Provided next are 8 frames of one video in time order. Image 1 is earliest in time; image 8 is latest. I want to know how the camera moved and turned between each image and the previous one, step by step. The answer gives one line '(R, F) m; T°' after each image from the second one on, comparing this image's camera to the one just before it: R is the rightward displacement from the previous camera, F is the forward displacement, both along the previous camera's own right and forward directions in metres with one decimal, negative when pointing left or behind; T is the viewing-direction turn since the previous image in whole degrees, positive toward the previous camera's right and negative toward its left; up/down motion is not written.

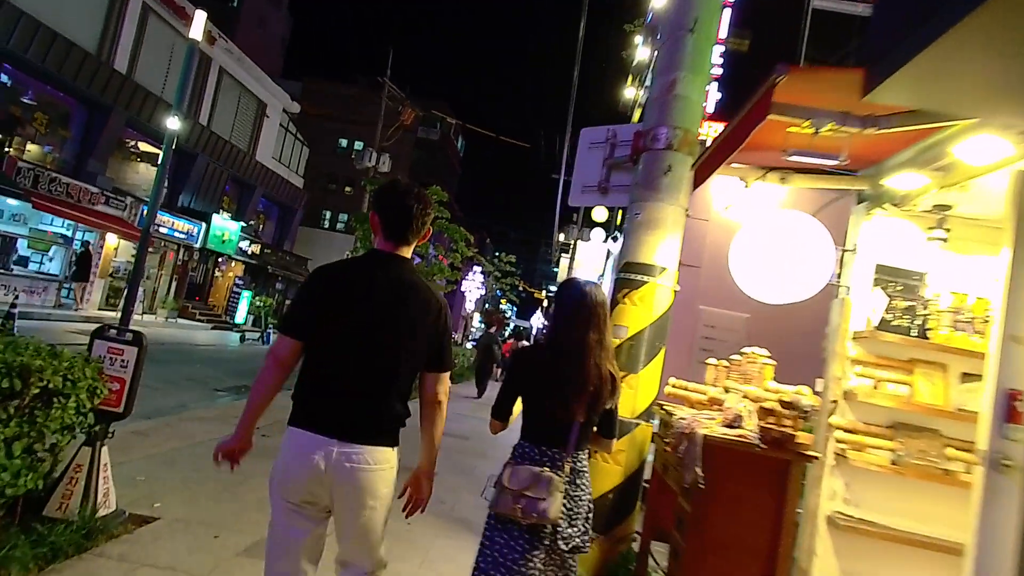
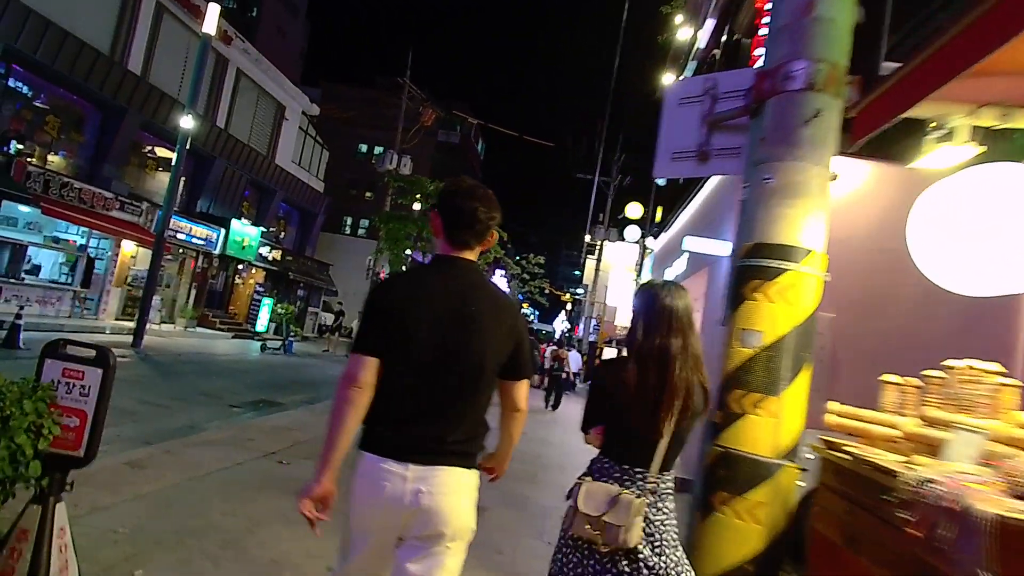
(-0.4, +1.1) m; -2°
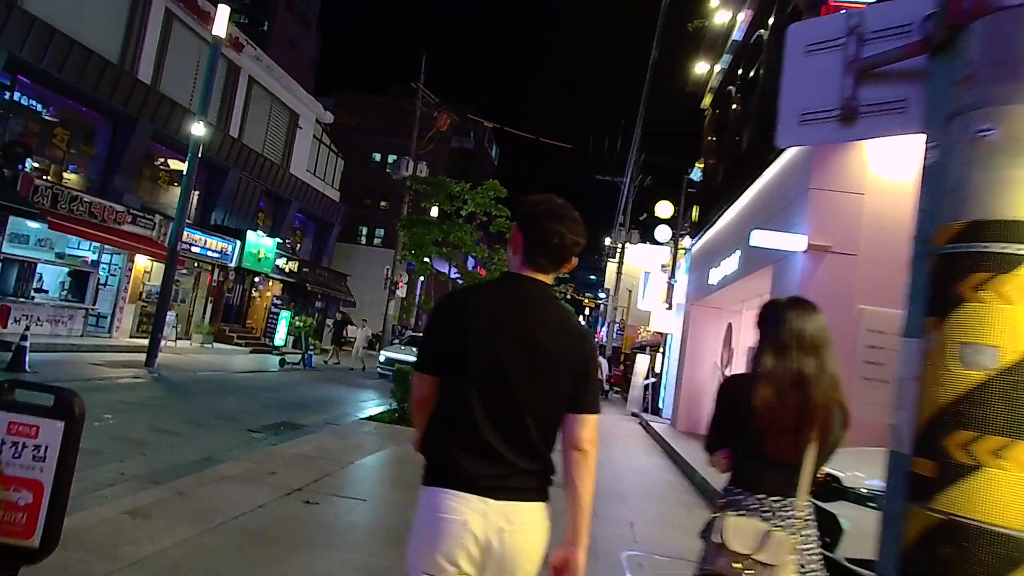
(-0.4, +0.9) m; -1°
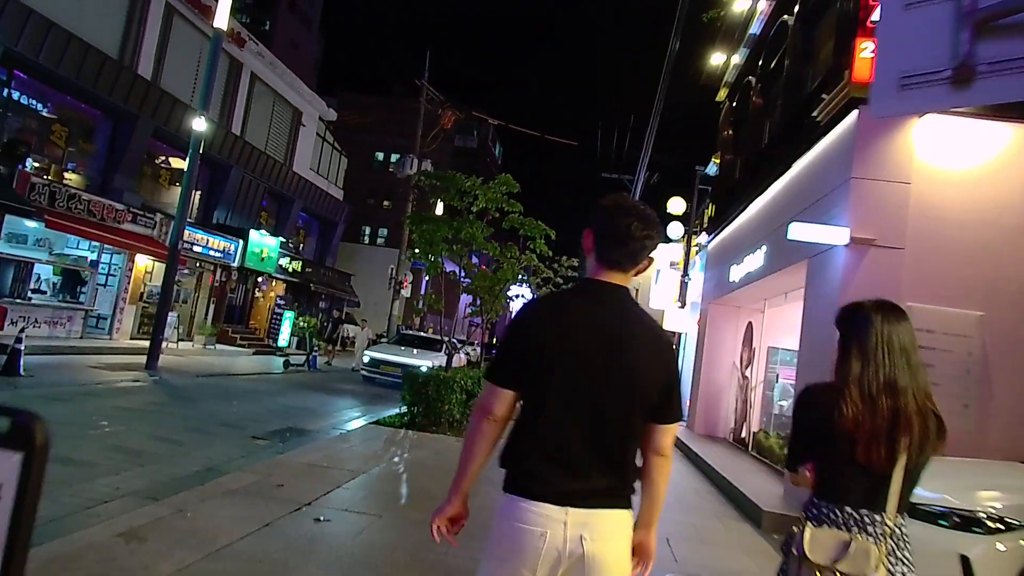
(-0.2, +0.5) m; 0°
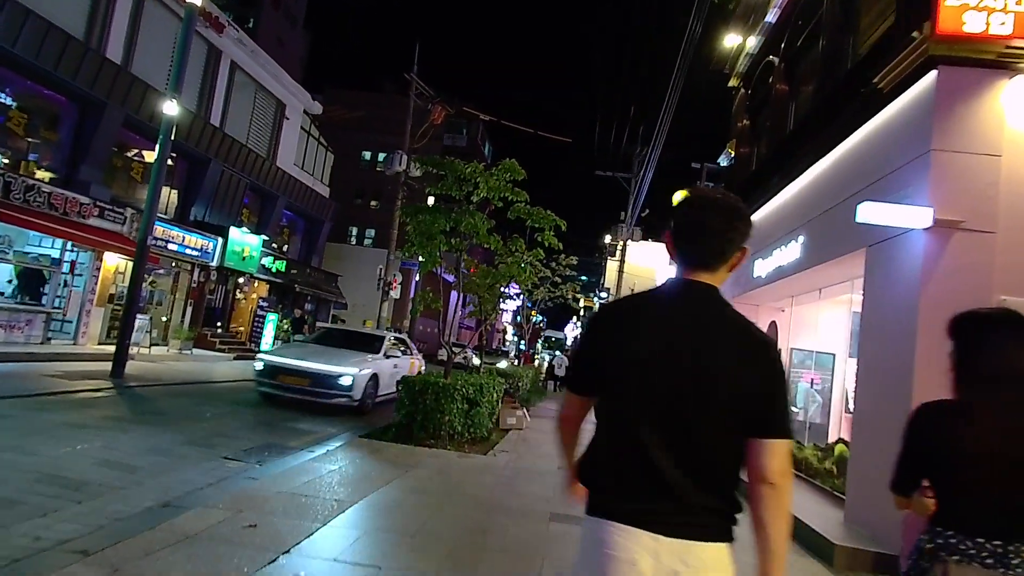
(-0.3, +1.2) m; +1°
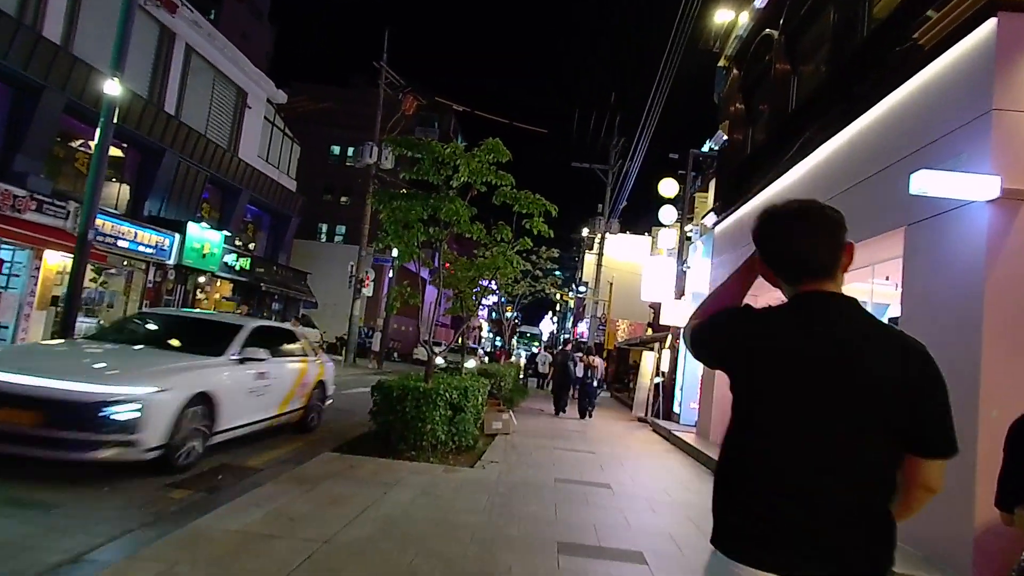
(-0.2, +1.0) m; +2°
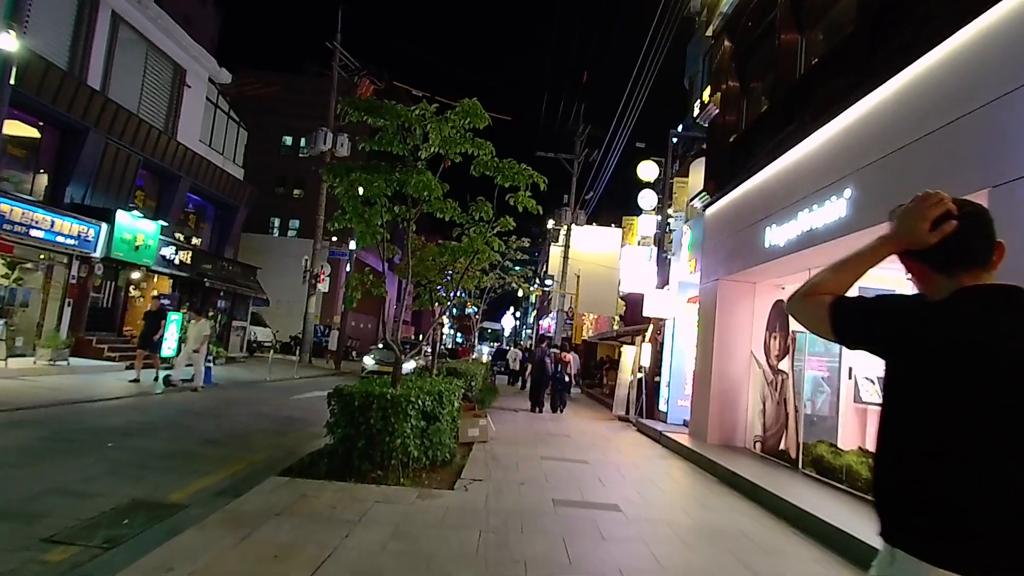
(-0.3, +1.5) m; +4°
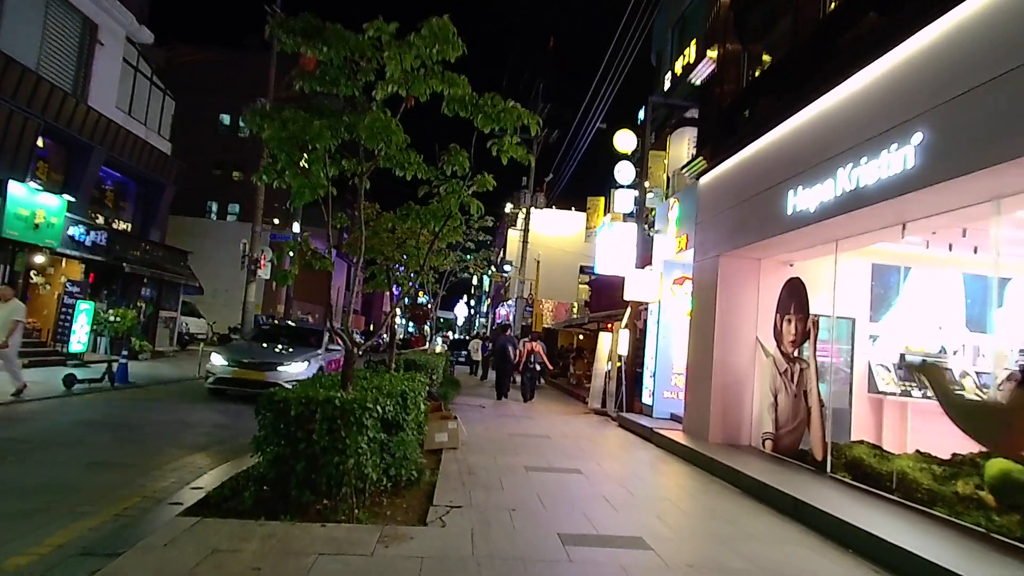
(-0.3, +1.8) m; +5°
